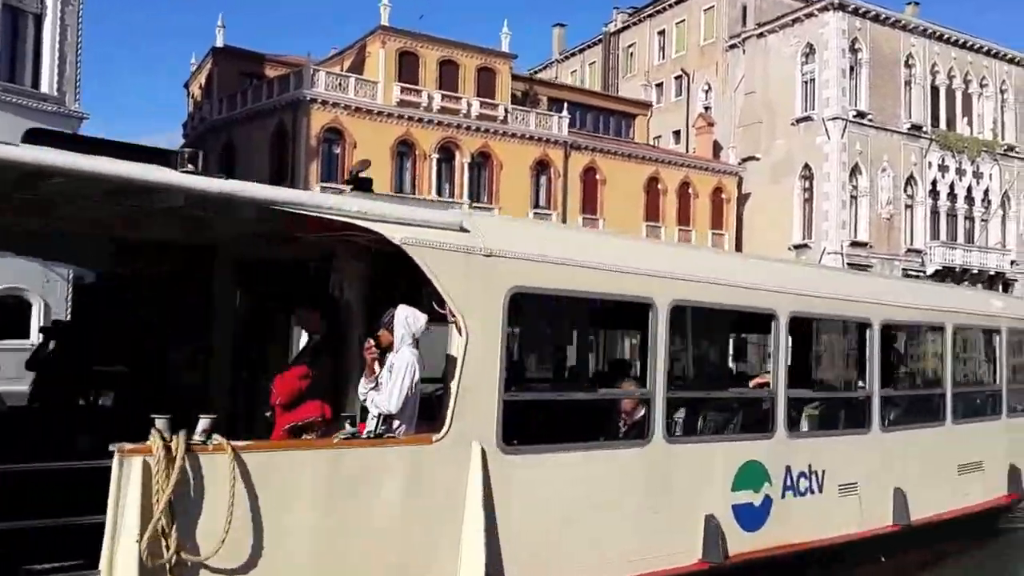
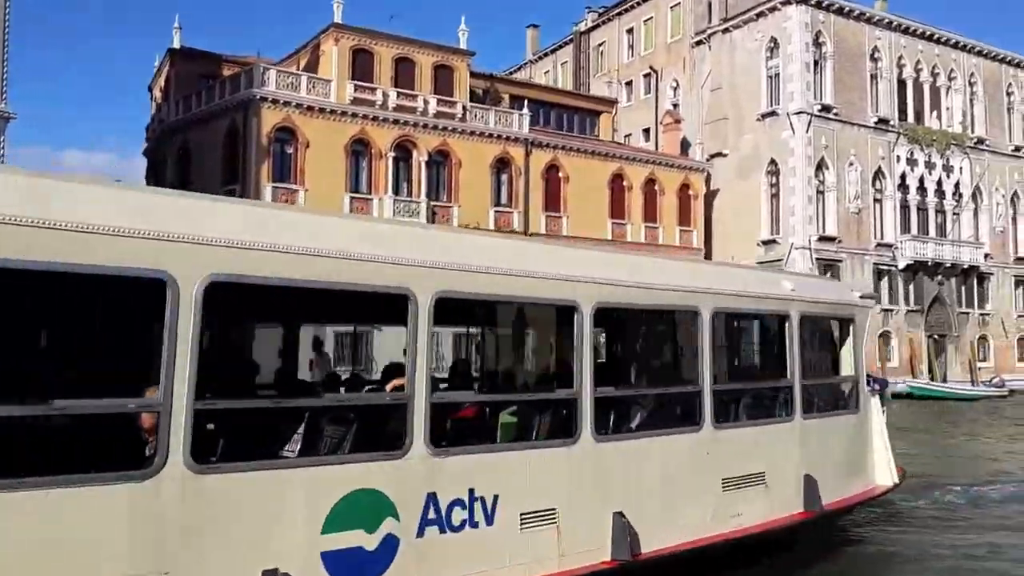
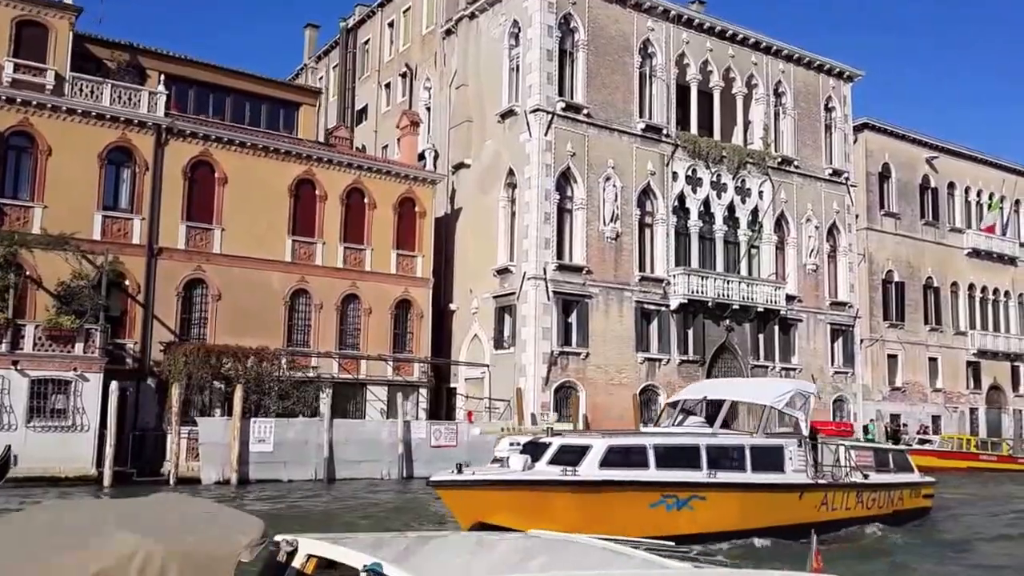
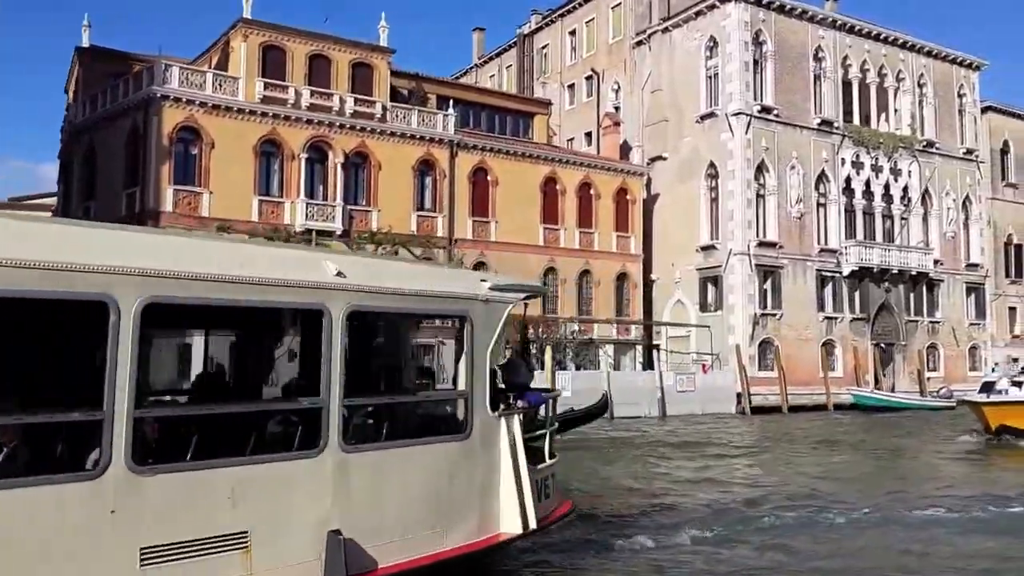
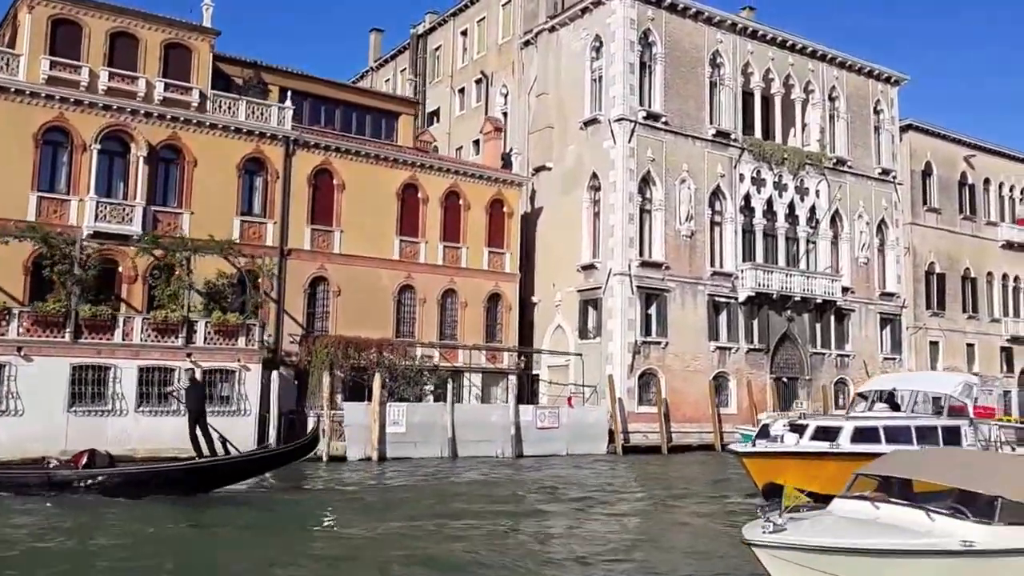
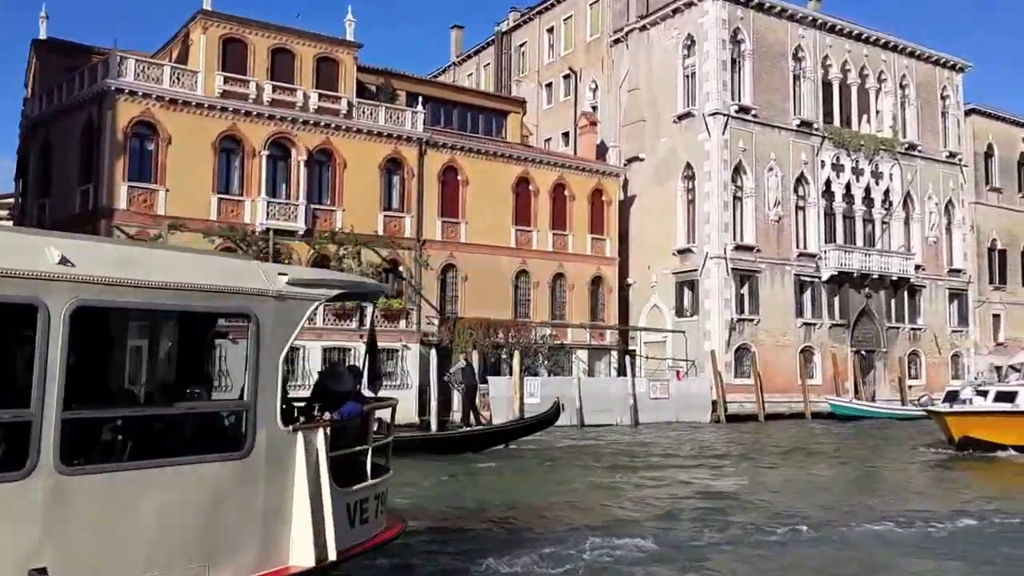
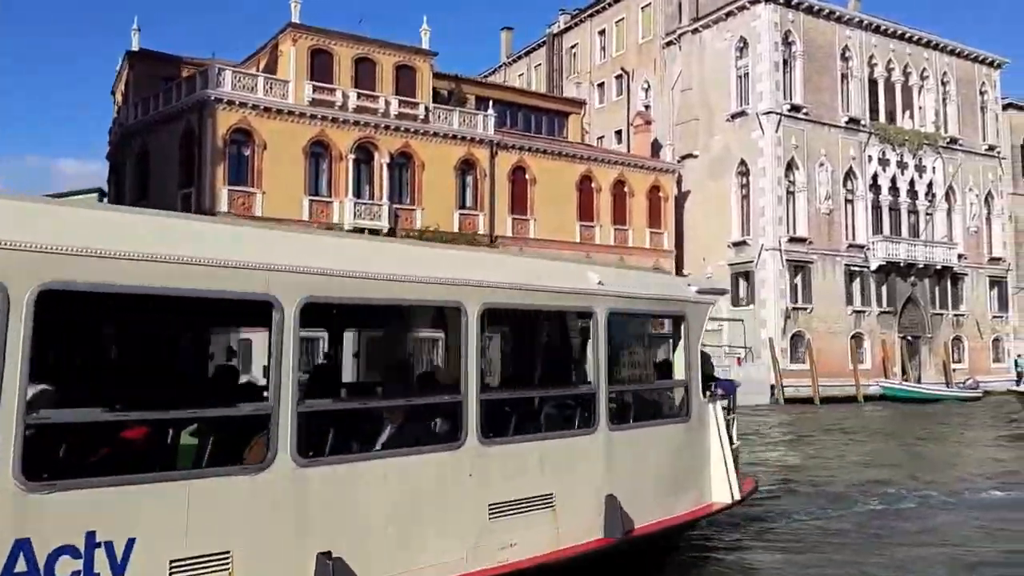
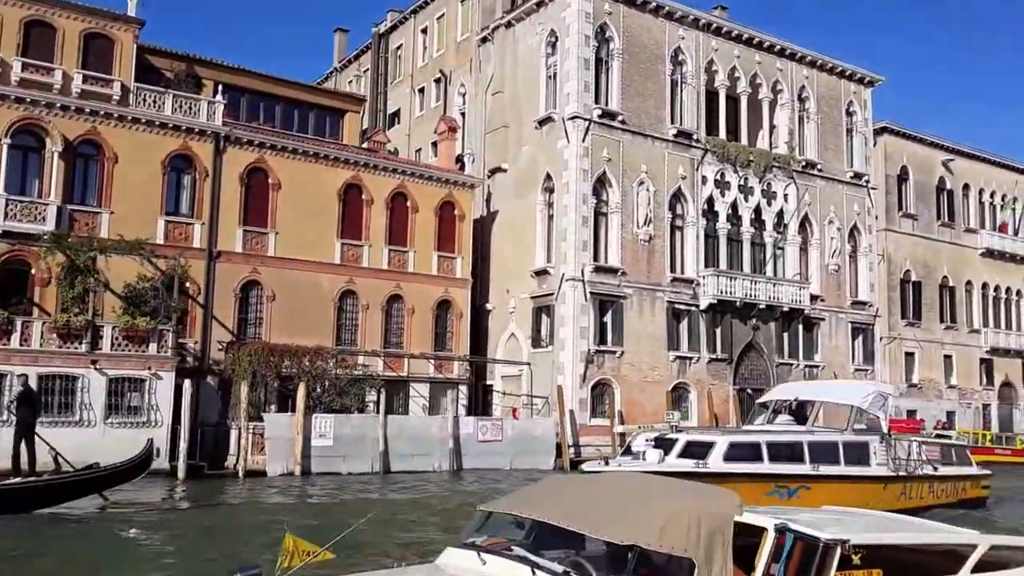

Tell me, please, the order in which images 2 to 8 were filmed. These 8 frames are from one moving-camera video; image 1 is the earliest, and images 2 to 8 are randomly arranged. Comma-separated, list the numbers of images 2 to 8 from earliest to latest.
2, 7, 4, 6, 5, 8, 3
